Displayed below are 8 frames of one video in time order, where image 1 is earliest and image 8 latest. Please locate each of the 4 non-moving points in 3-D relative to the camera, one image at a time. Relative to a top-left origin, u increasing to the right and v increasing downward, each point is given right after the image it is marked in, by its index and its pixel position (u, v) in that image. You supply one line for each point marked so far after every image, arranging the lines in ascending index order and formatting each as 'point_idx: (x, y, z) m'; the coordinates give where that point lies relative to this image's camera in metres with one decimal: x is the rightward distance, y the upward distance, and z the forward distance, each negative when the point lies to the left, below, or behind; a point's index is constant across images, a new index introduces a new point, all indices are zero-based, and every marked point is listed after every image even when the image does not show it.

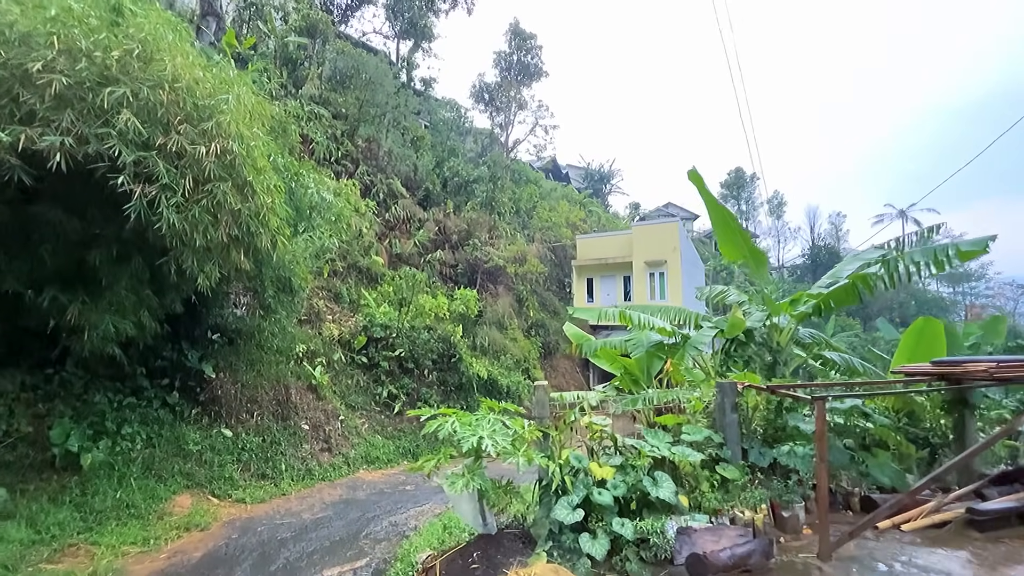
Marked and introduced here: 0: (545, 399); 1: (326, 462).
0: (+0.2, -0.8, +3.4) m
1: (-2.8, -2.6, +7.1) m
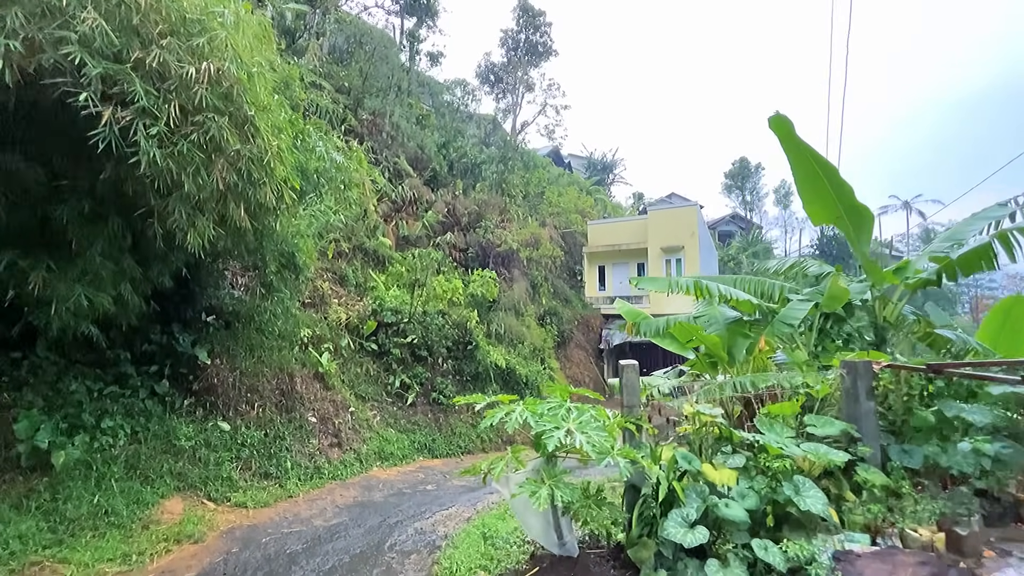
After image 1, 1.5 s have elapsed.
0: (+0.7, -0.5, +2.7) m
1: (-2.4, -2.3, +6.4) m
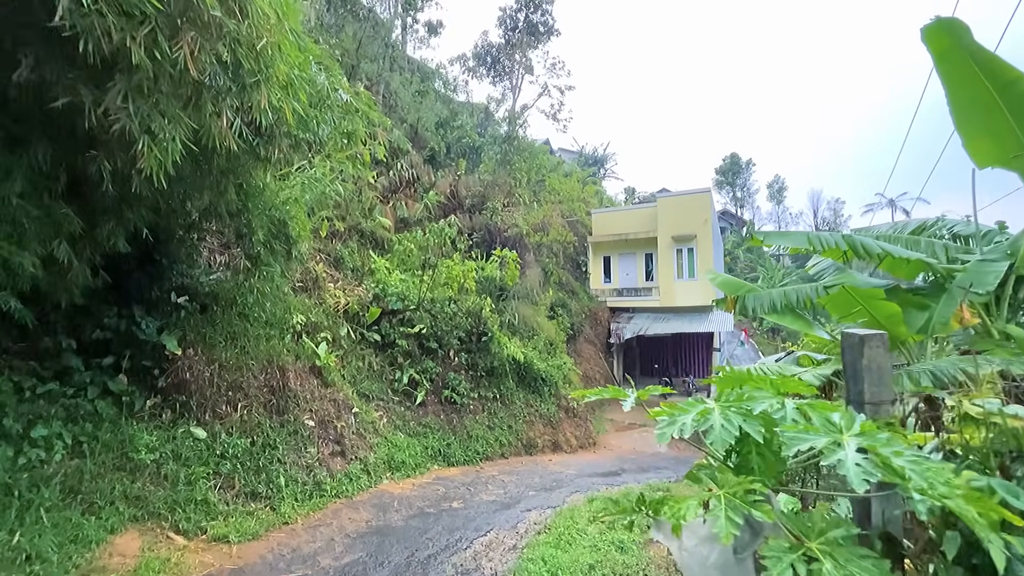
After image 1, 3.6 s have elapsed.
0: (+1.3, -0.3, +1.6) m
1: (-1.9, -2.0, +5.3) m
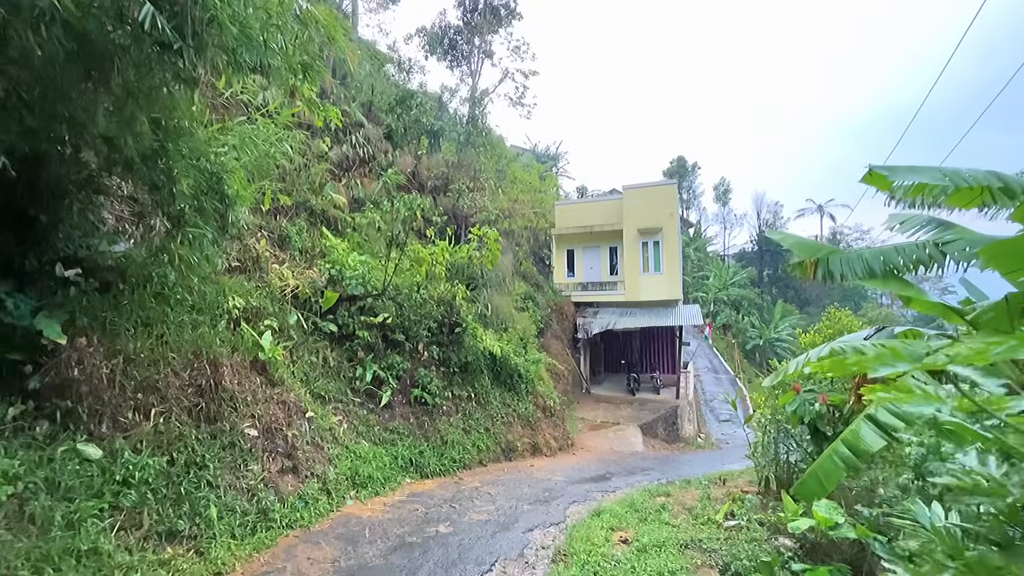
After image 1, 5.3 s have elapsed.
0: (+1.6, 0.0, +0.9) m
1: (-1.9, -1.8, +4.1) m
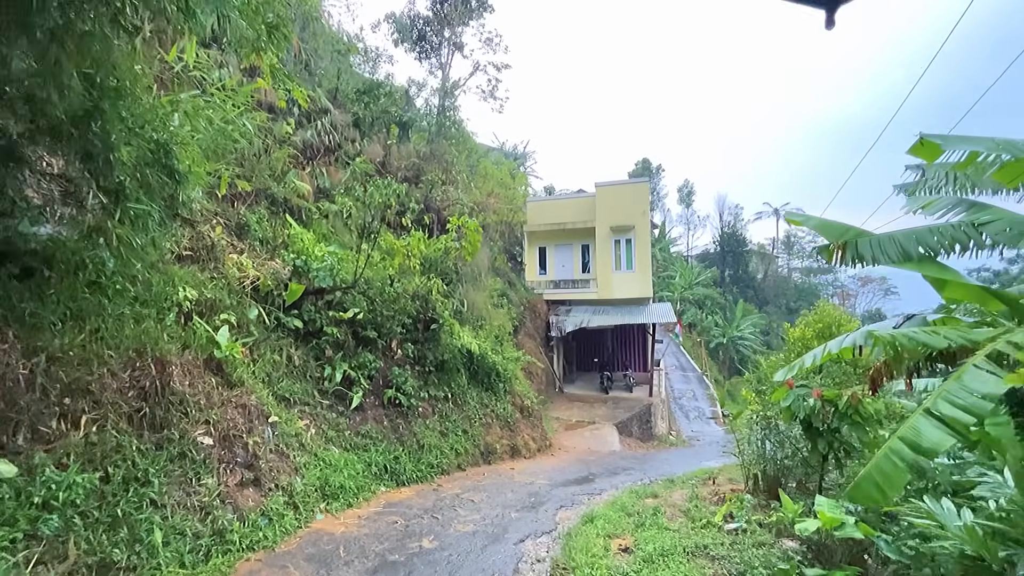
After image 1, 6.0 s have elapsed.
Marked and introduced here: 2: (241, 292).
0: (+1.8, +0.1, +0.7) m
1: (-2.0, -1.7, +3.7) m
2: (-2.9, 0.0, +5.2) m
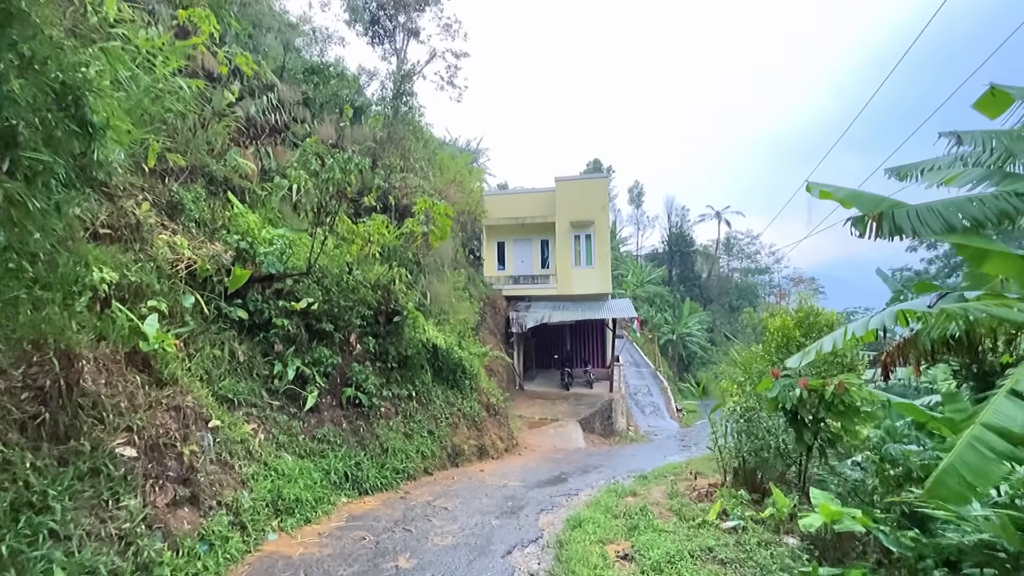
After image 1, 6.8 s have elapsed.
0: (+2.0, +0.2, +0.5) m
1: (-2.1, -1.6, +3.0) m
2: (-3.2, +0.1, +4.5) m
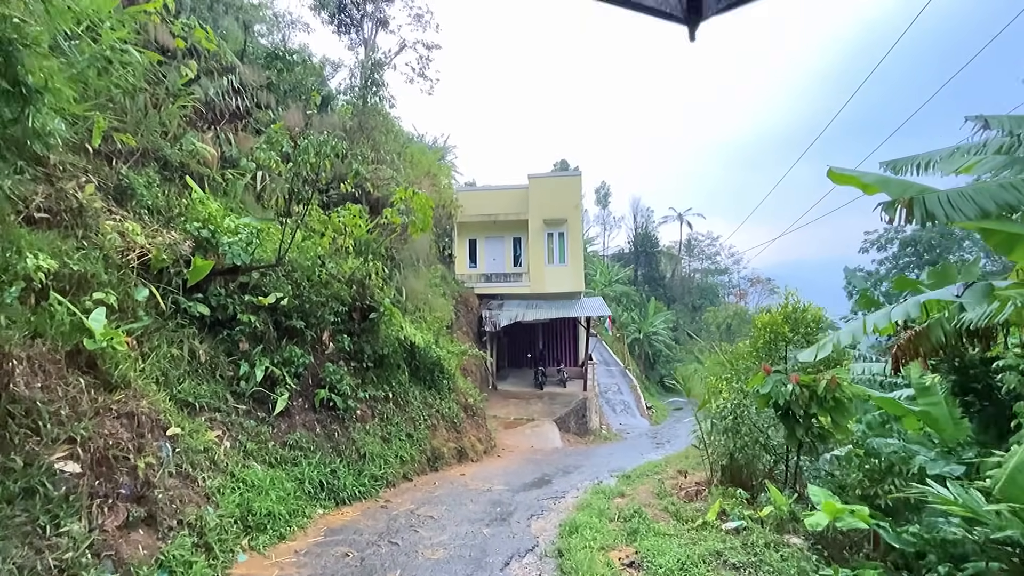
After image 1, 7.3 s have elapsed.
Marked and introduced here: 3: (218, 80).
0: (+2.2, +0.2, +0.4) m
1: (-2.1, -1.5, +2.6) m
2: (-3.2, +0.2, +4.0) m
3: (-4.8, +3.4, +7.8) m
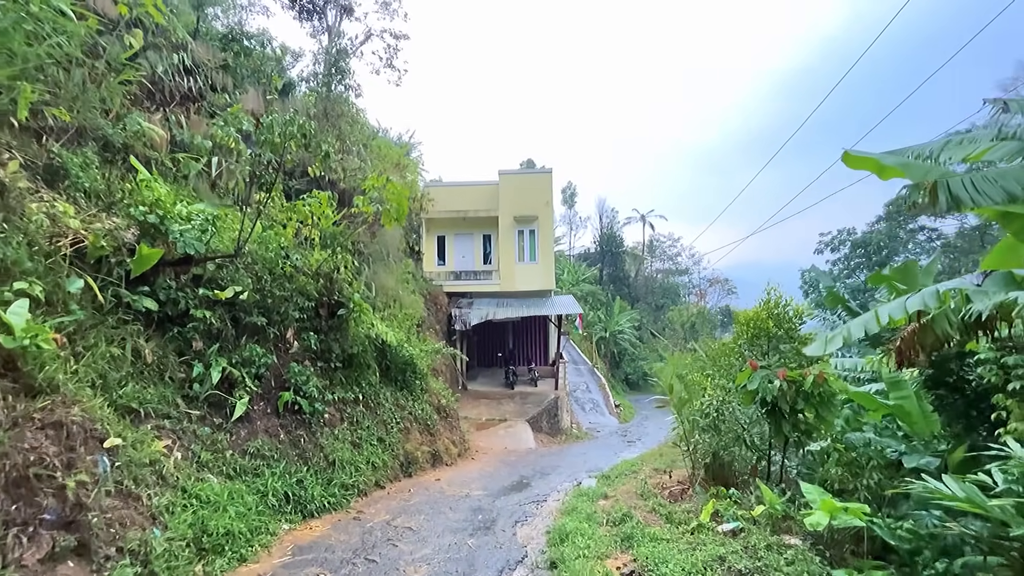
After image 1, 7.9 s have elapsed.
0: (+2.4, +0.3, +0.3) m
1: (-2.1, -1.4, +2.2) m
2: (-3.3, +0.2, +3.5) m
3: (-5.1, +3.5, +7.2) m
